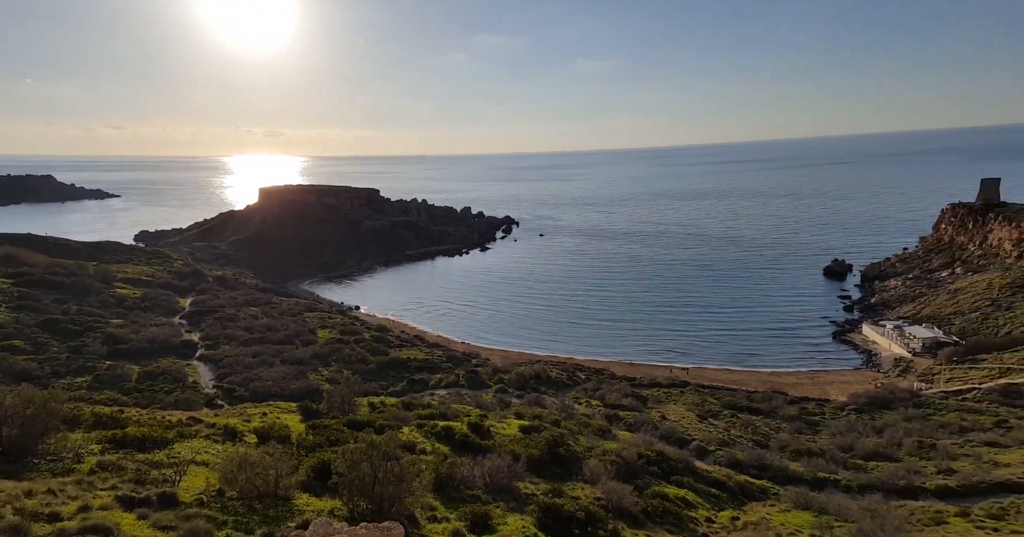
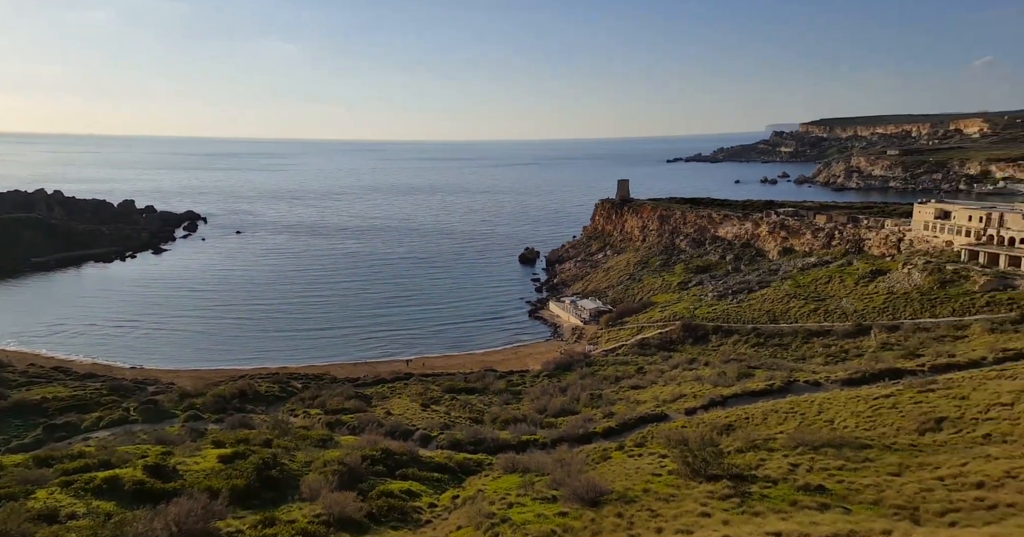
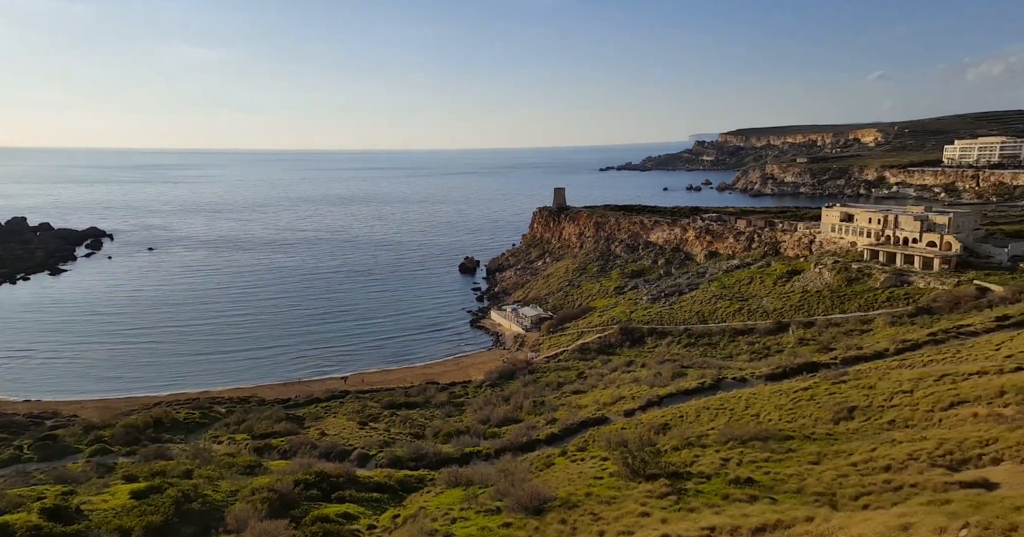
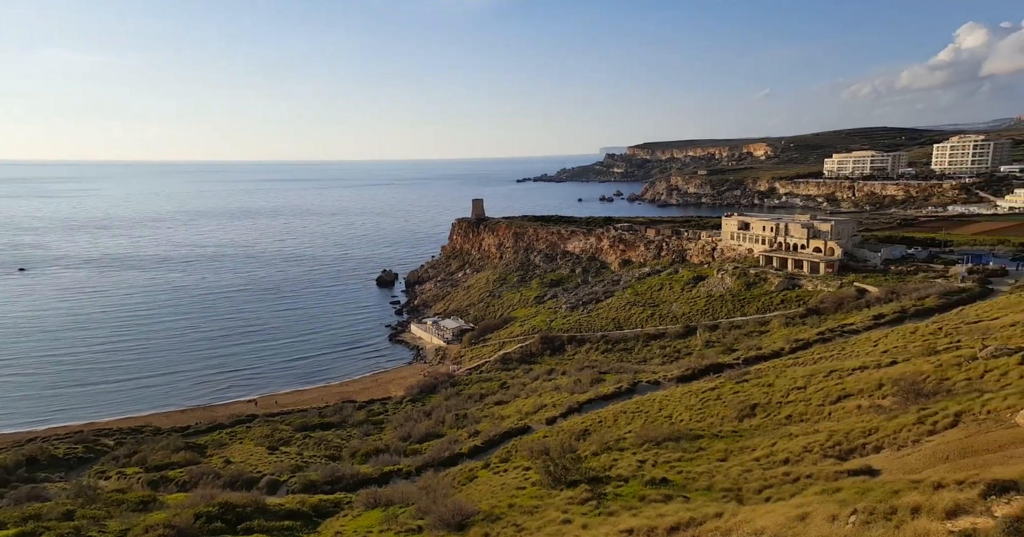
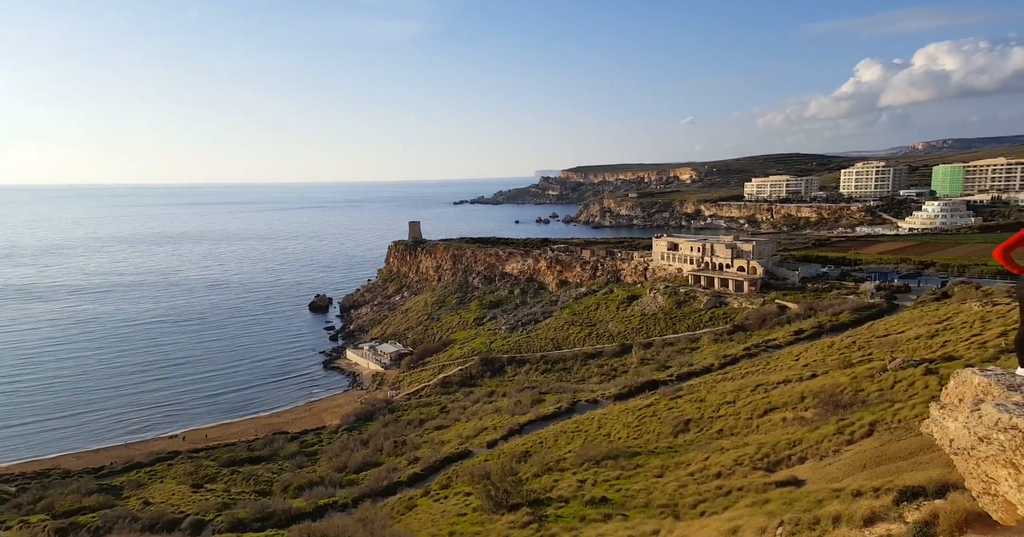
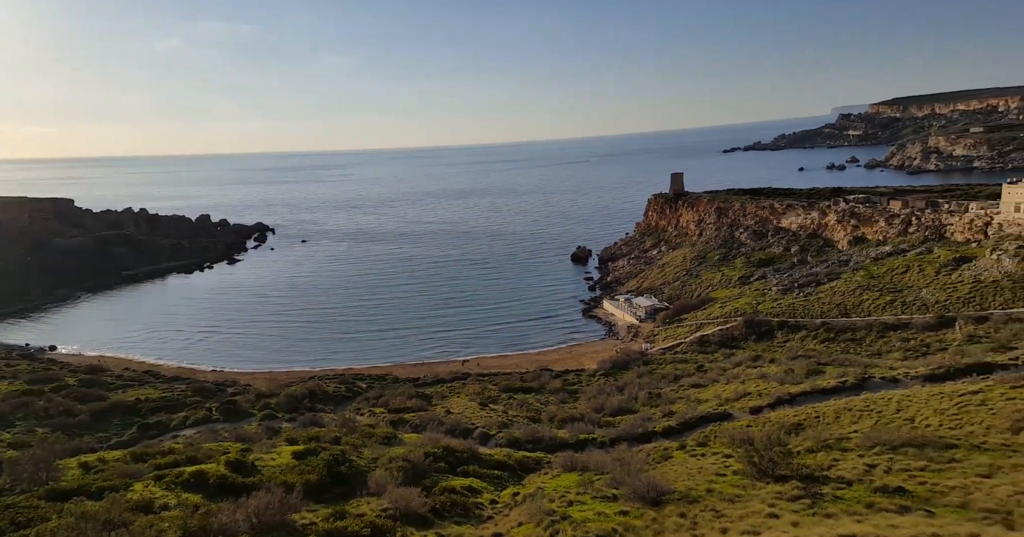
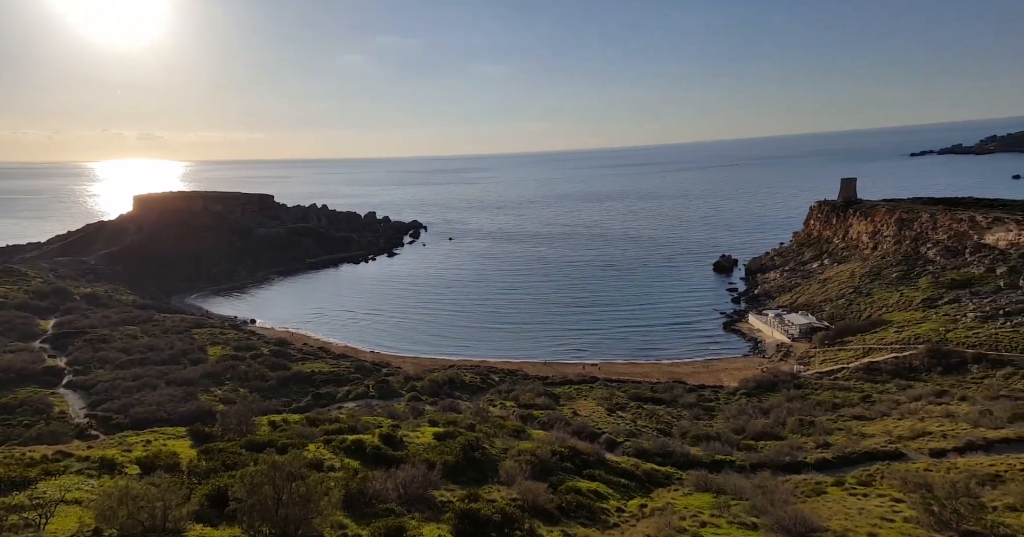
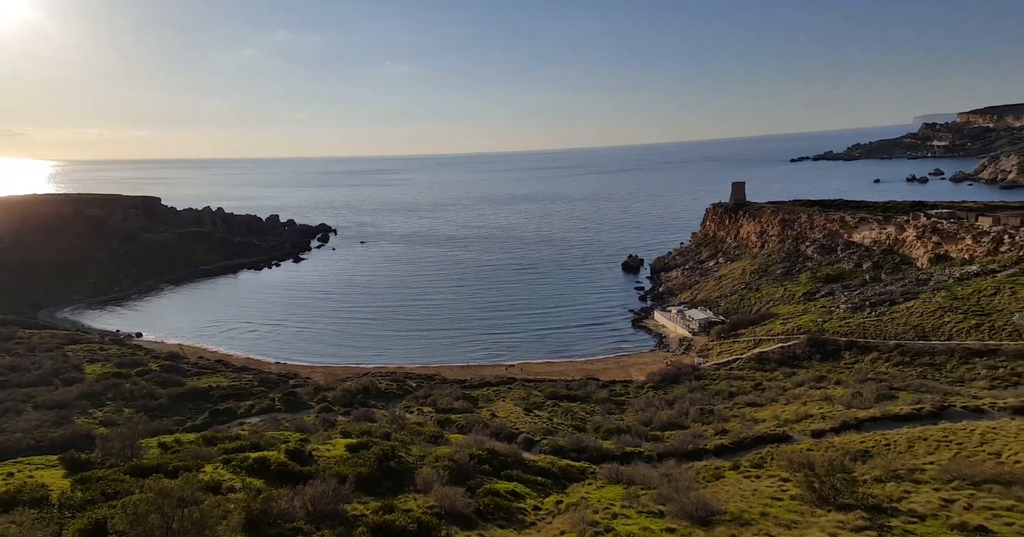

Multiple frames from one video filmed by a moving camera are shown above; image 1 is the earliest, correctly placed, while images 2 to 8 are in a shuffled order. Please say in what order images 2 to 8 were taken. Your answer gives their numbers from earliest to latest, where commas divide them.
7, 8, 6, 2, 3, 4, 5
